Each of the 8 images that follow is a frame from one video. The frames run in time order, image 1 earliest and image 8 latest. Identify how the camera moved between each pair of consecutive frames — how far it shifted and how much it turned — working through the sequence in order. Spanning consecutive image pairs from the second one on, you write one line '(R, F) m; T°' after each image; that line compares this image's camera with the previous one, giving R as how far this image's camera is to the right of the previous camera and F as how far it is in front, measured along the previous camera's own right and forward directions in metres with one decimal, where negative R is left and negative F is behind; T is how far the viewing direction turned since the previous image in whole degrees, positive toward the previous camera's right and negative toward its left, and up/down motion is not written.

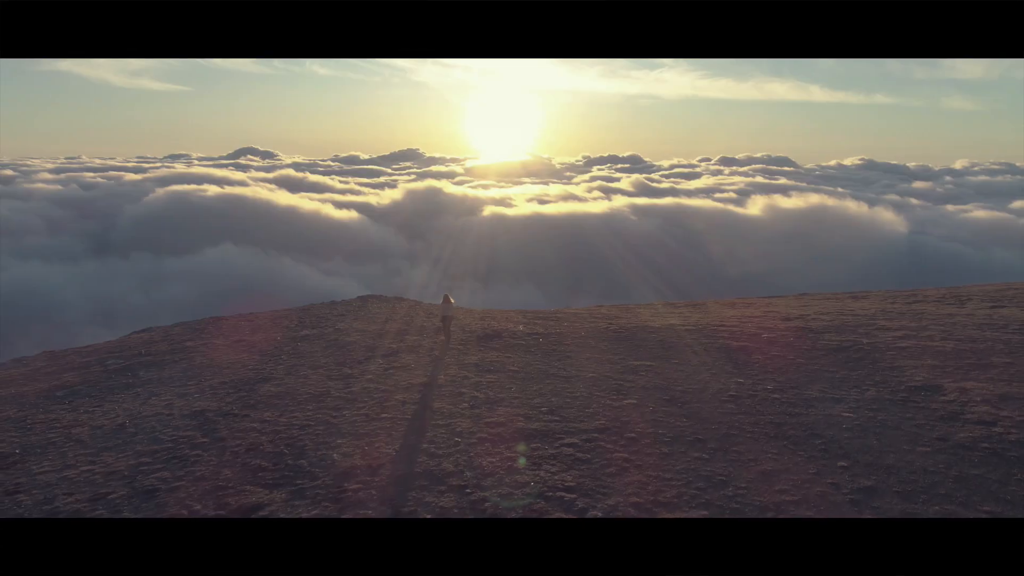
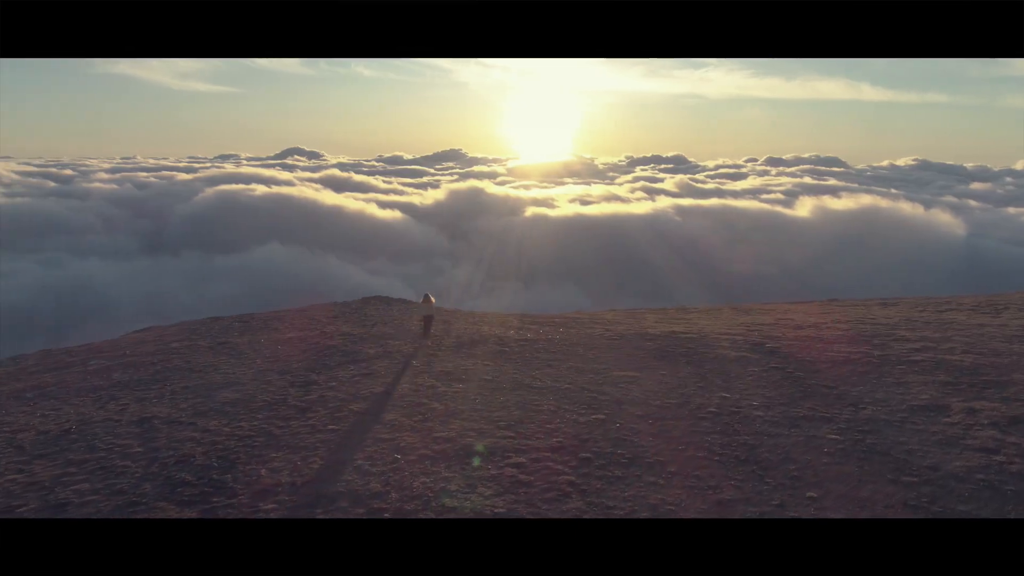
(+0.8, +0.5) m; -3°
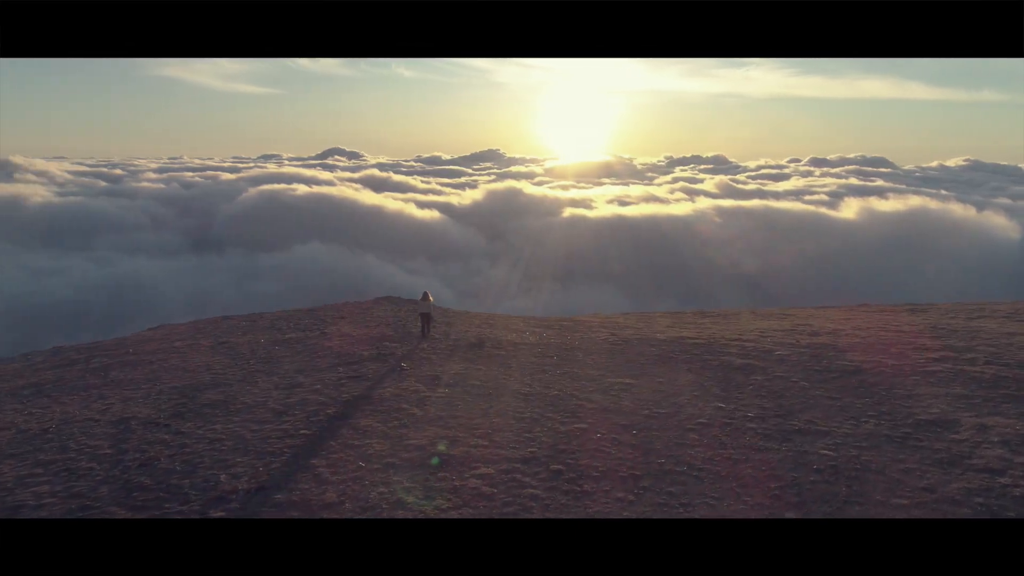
(+0.6, +0.3) m; -3°
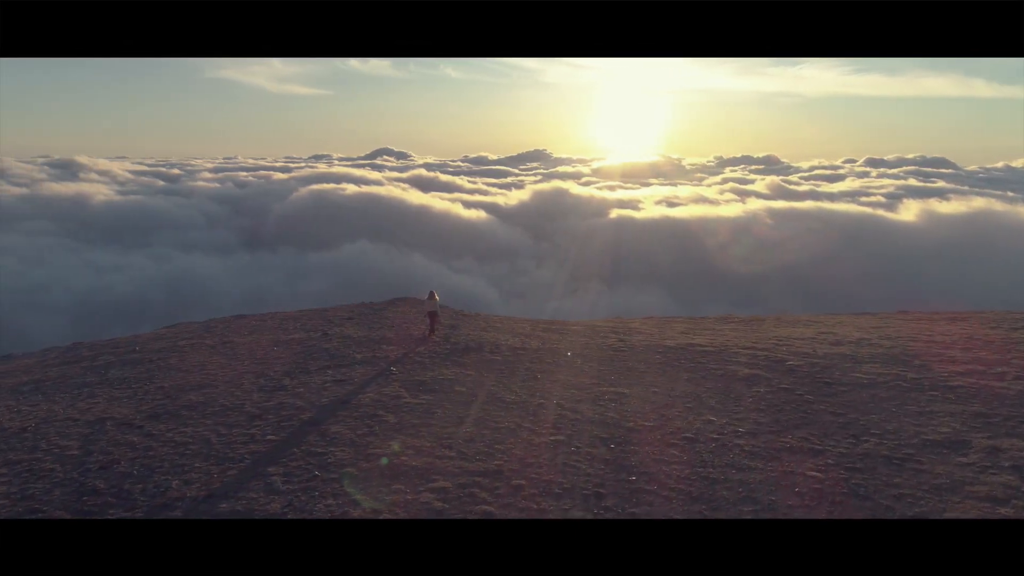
(+0.7, +0.3) m; -4°
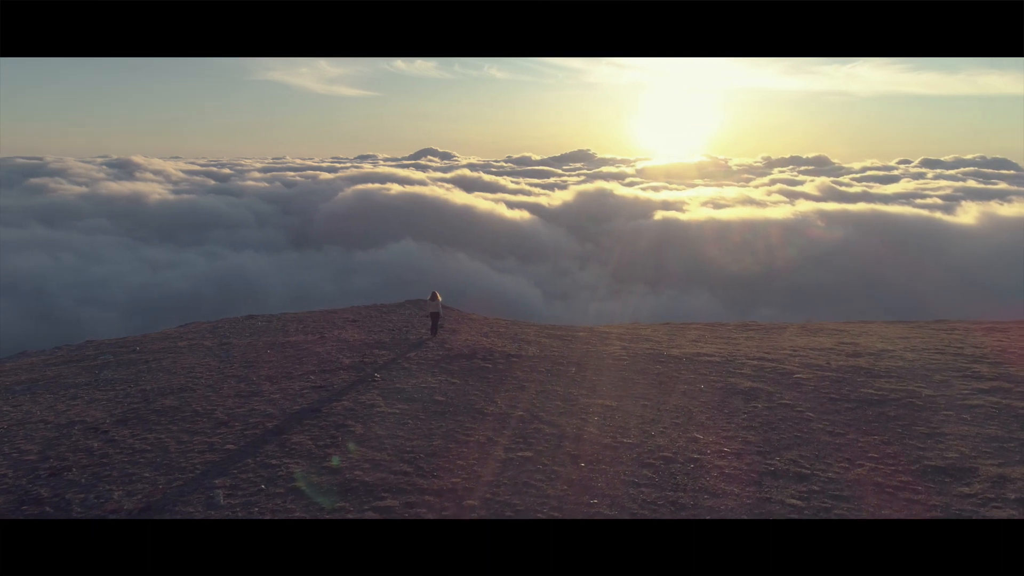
(+0.7, +0.4) m; -3°
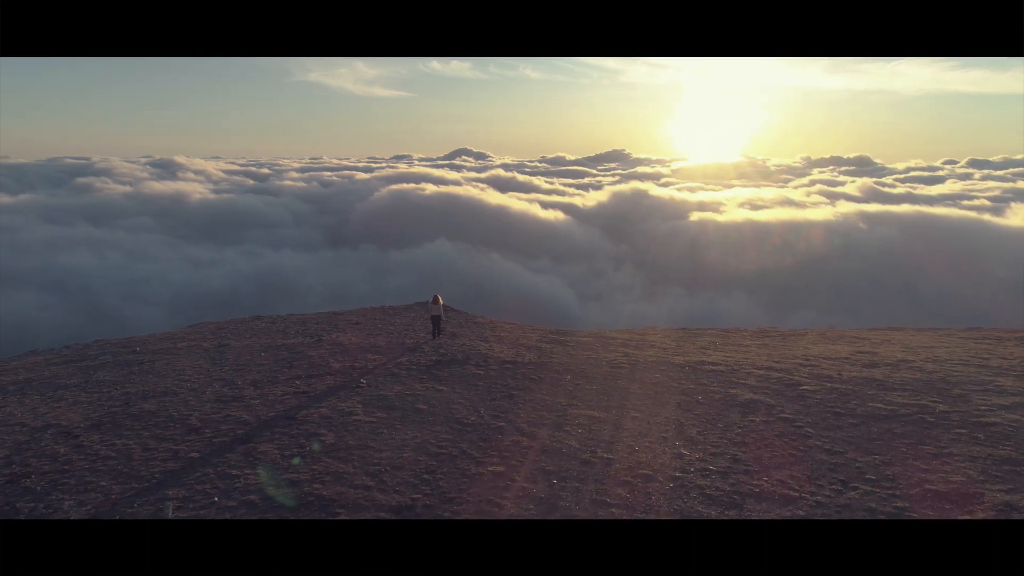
(+0.5, +0.3) m; -3°
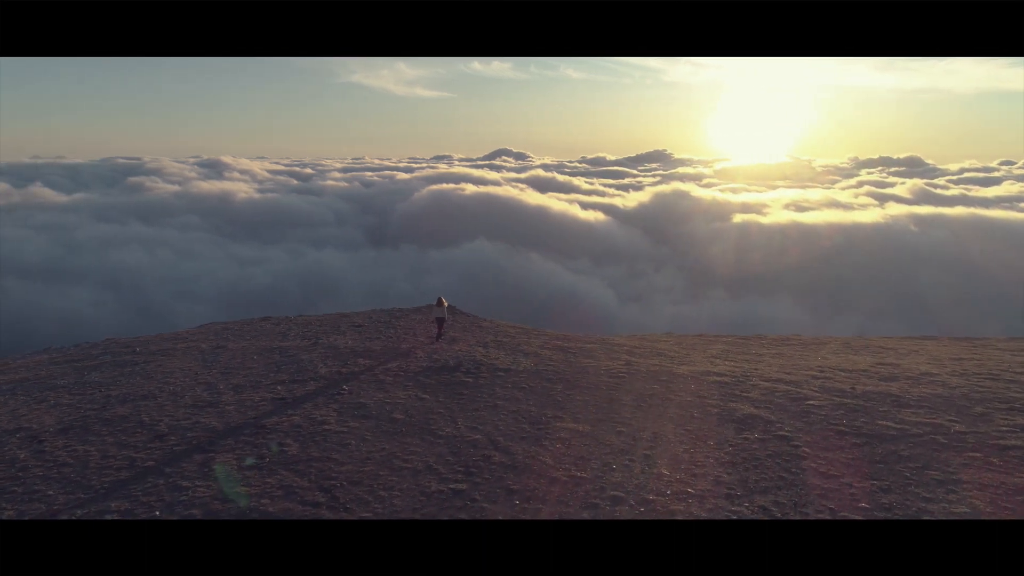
(+0.6, +0.4) m; -3°
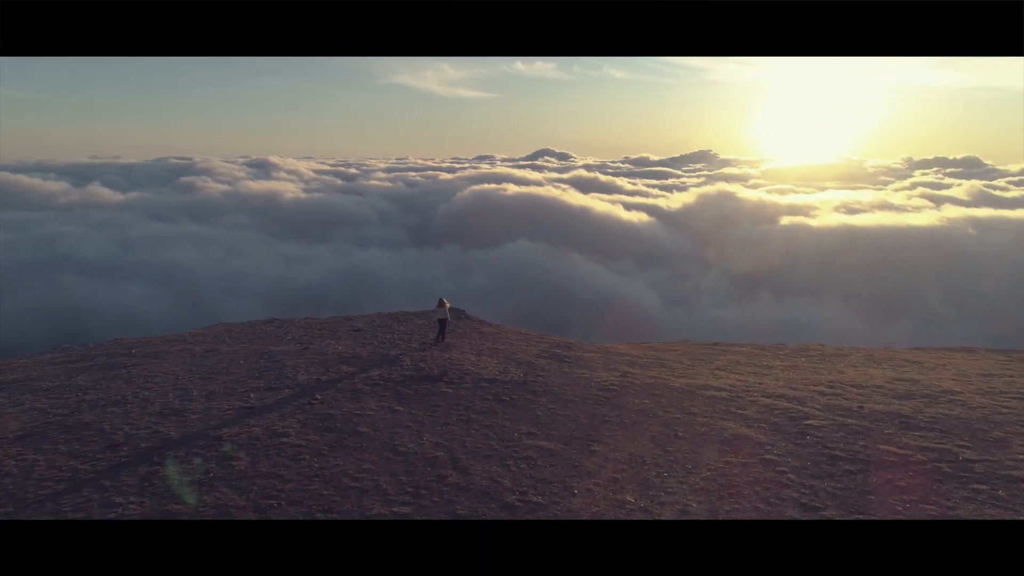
(+0.7, +0.4) m; -3°
